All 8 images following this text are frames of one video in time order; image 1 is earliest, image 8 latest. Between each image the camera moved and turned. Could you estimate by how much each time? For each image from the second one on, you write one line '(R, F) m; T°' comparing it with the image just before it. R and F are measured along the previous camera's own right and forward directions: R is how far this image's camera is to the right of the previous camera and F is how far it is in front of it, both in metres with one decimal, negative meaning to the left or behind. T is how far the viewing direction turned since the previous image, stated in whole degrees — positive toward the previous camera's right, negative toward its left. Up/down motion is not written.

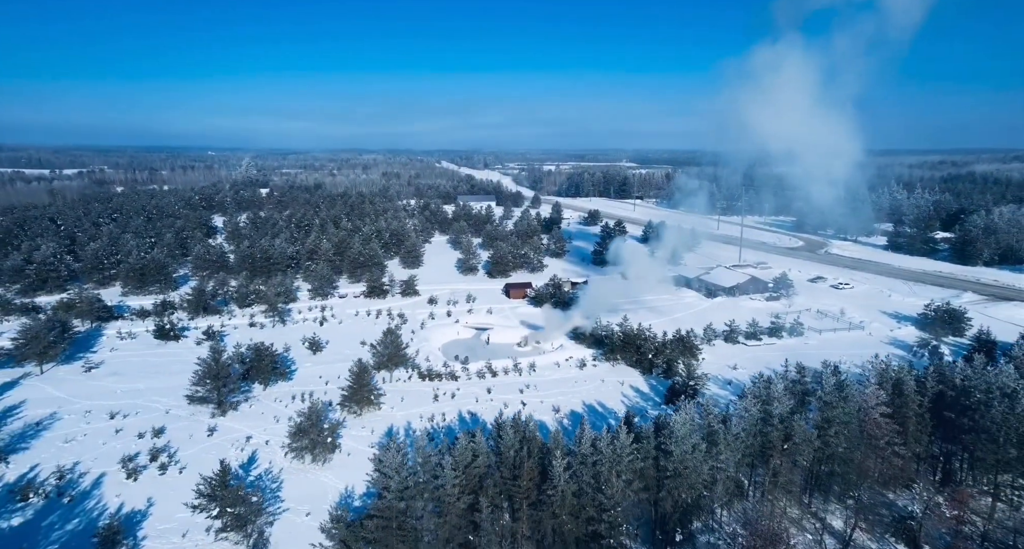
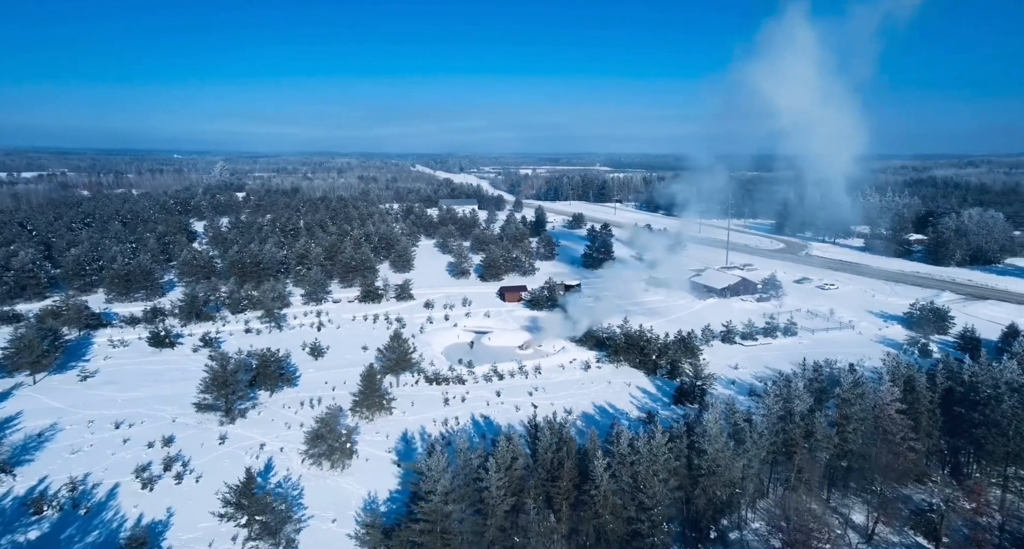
(-1.0, -0.1) m; +3°
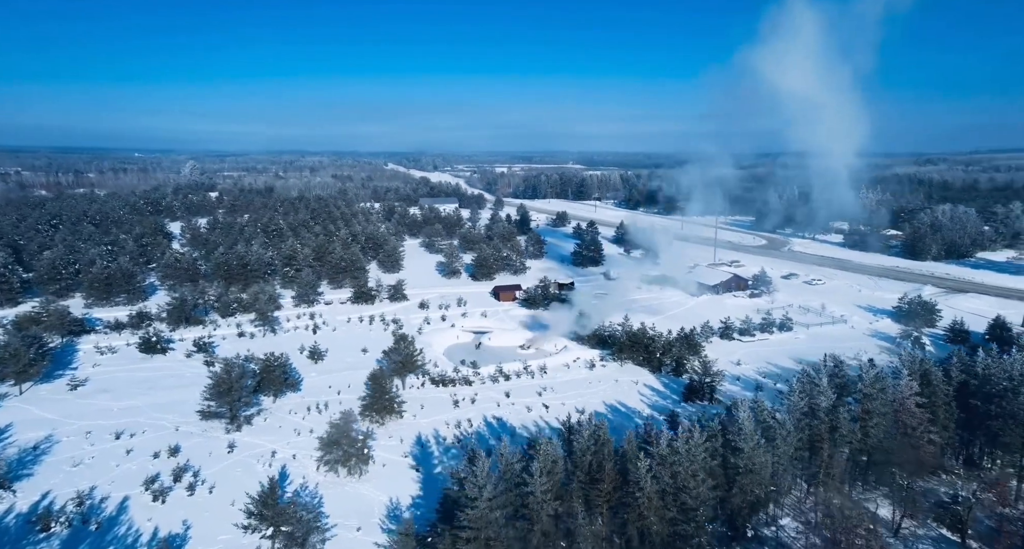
(-1.0, +0.2) m; +3°
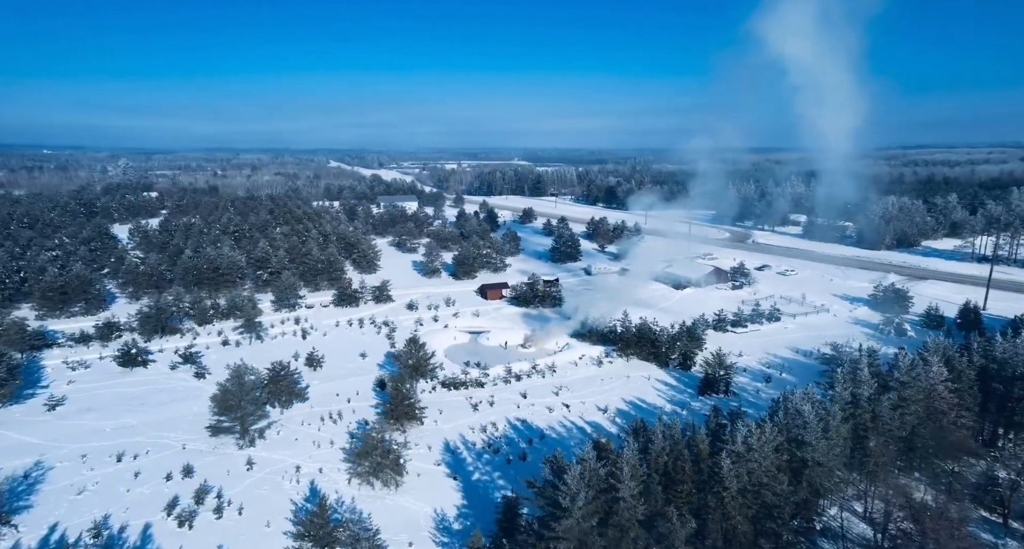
(-2.0, +0.4) m; +5°
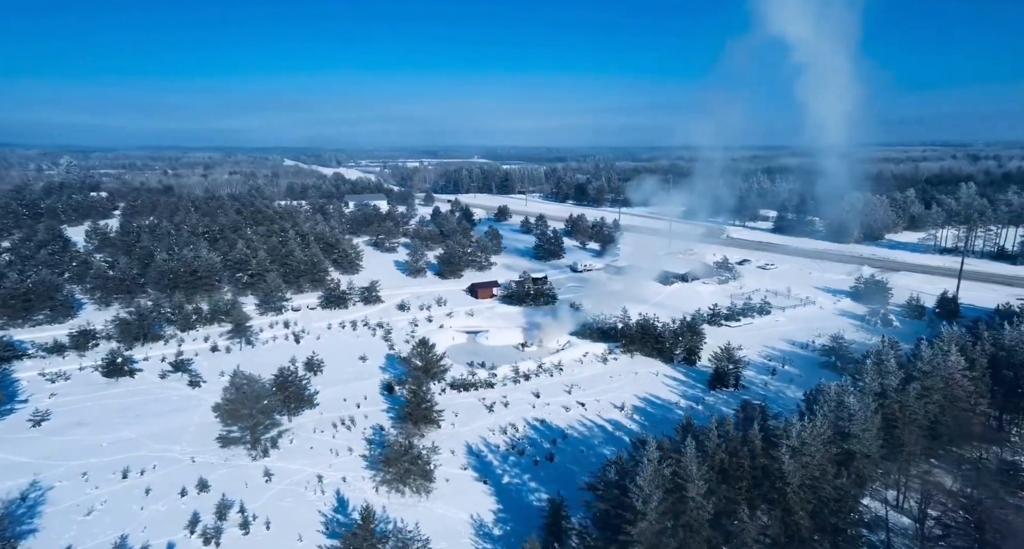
(-1.5, +0.3) m; +4°
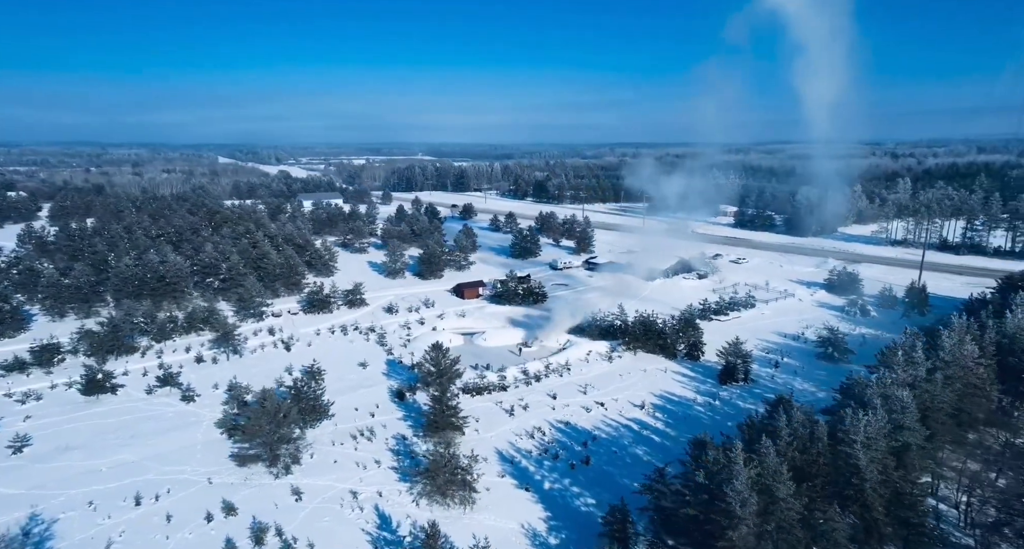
(-2.0, +0.4) m; +5°
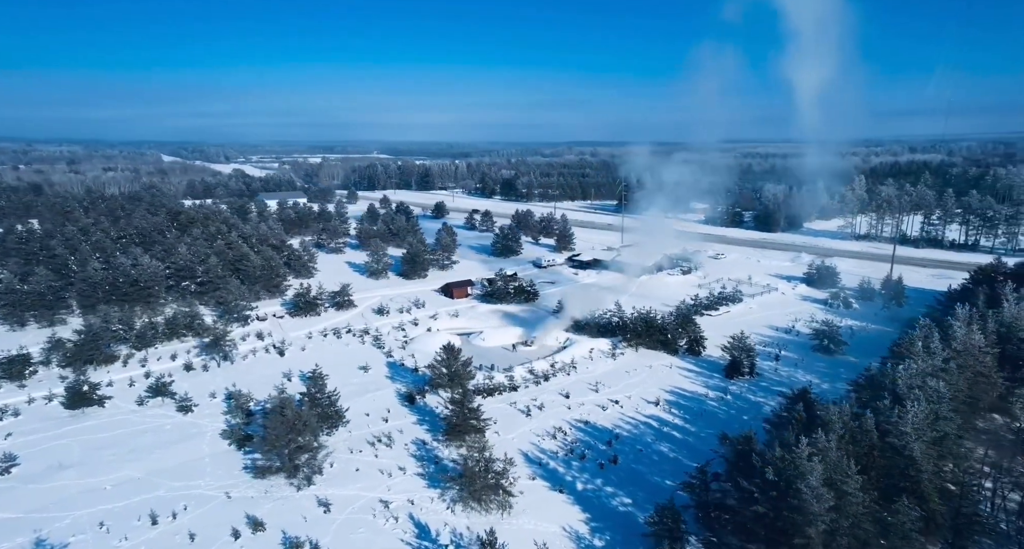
(-1.5, +0.3) m; +4°
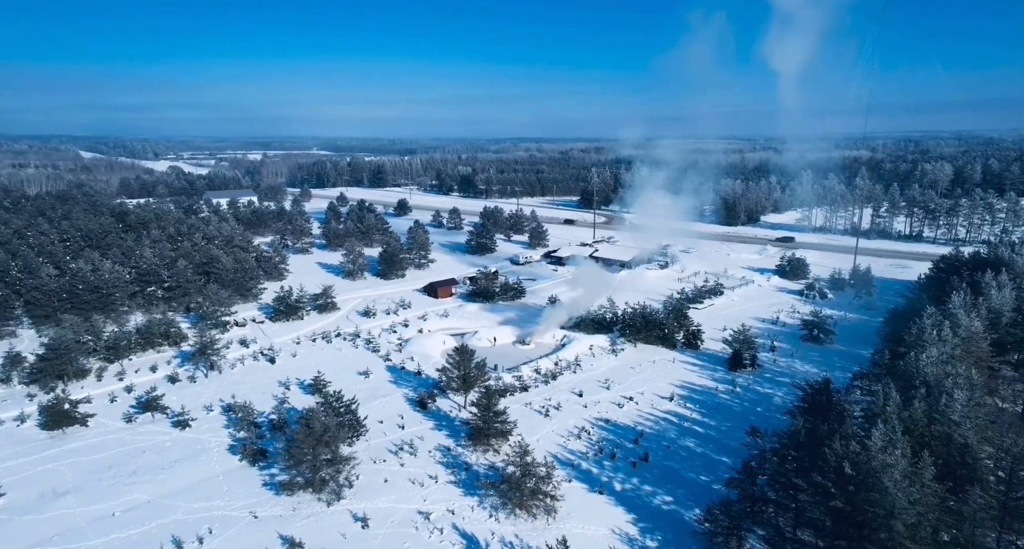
(-1.8, +0.4) m; +5°
